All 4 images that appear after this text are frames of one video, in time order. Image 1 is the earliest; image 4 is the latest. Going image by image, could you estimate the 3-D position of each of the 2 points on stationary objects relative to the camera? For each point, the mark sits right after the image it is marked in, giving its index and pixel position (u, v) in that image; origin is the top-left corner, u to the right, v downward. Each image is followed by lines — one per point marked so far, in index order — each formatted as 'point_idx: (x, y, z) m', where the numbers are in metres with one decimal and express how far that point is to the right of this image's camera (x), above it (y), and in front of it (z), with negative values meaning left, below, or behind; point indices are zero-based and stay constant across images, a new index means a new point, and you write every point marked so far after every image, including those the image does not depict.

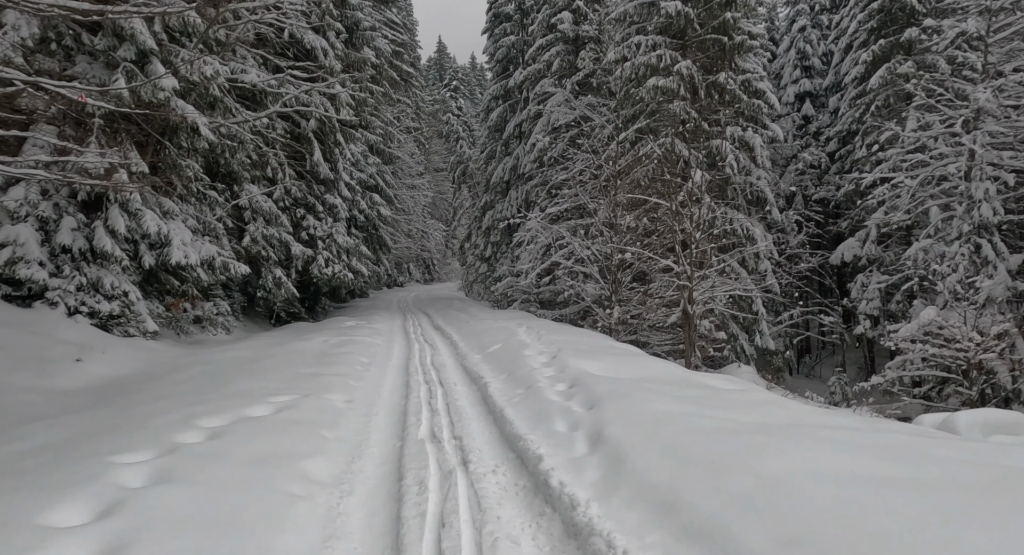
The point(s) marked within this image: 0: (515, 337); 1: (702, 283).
0: (+0.1, -0.9, +9.6) m
1: (+4.0, -0.1, +13.0) m
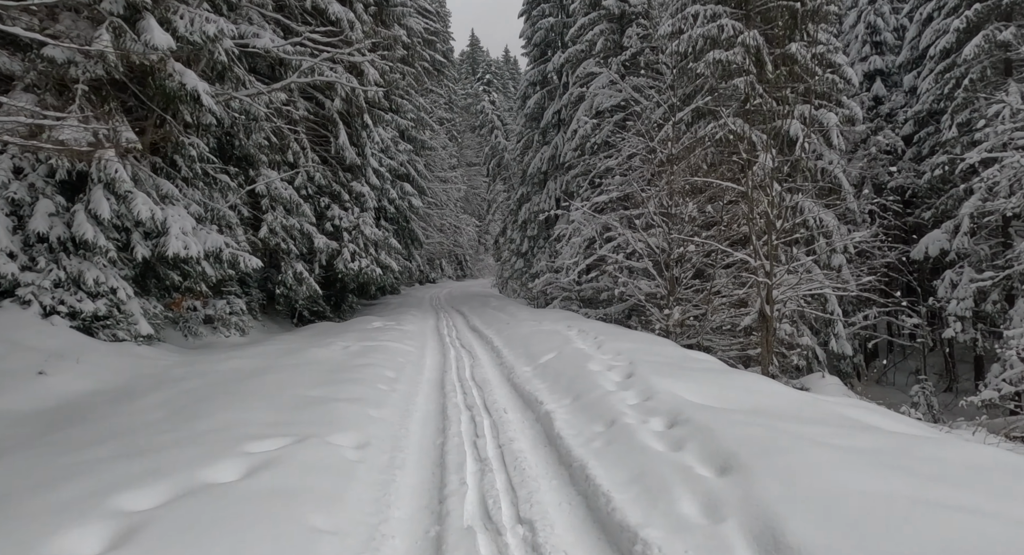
0: (+0.8, -0.9, +8.0) m
1: (+4.9, 0.0, +11.2) m
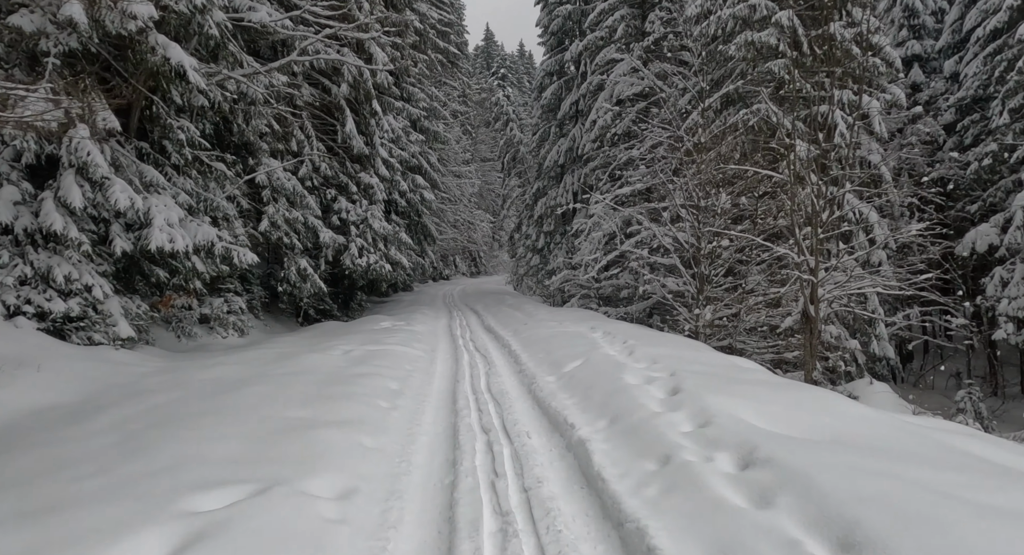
0: (+1.0, -0.8, +7.2) m
1: (+5.2, 0.0, +10.2) m
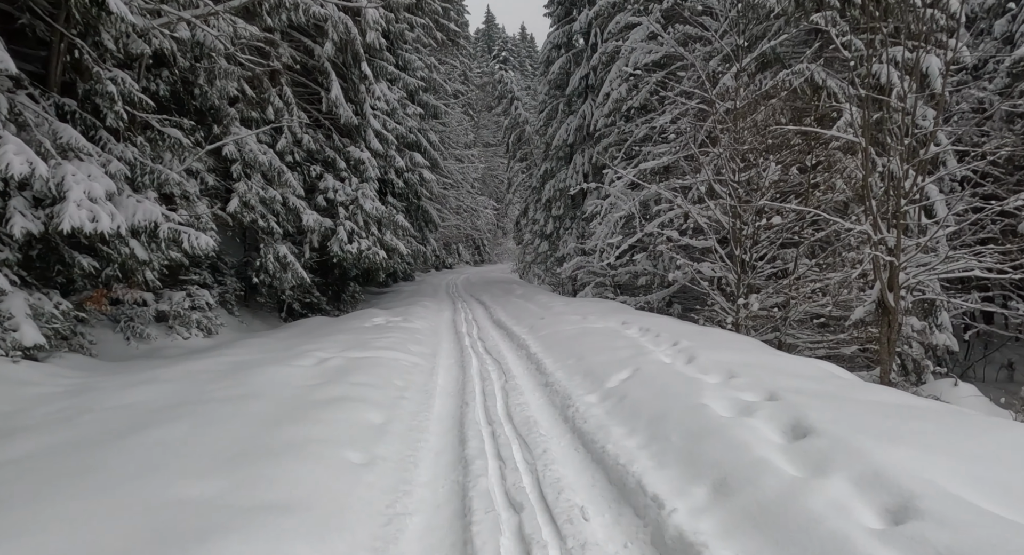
0: (+1.2, -0.7, +5.6) m
1: (+5.4, +0.3, +8.6) m
